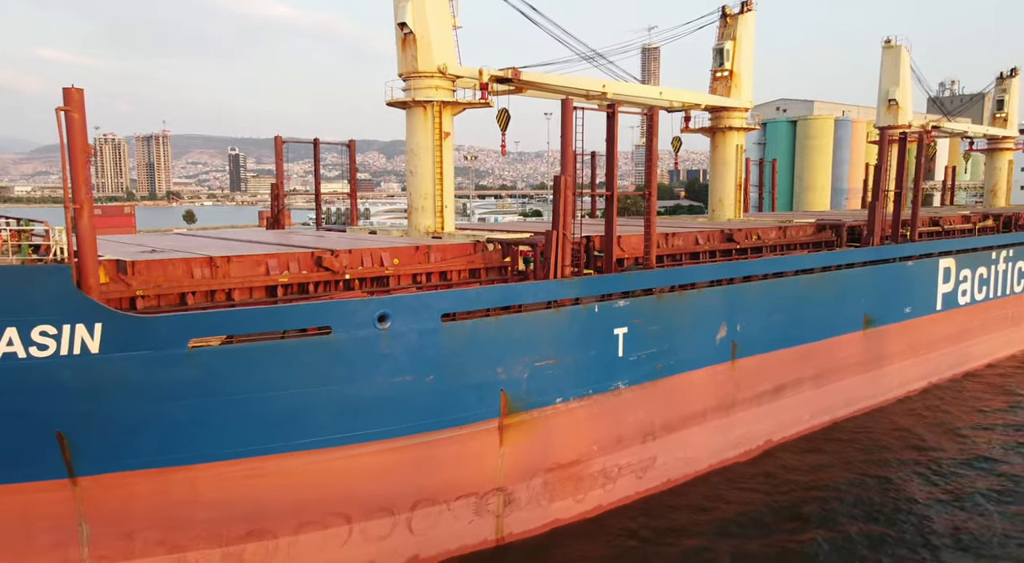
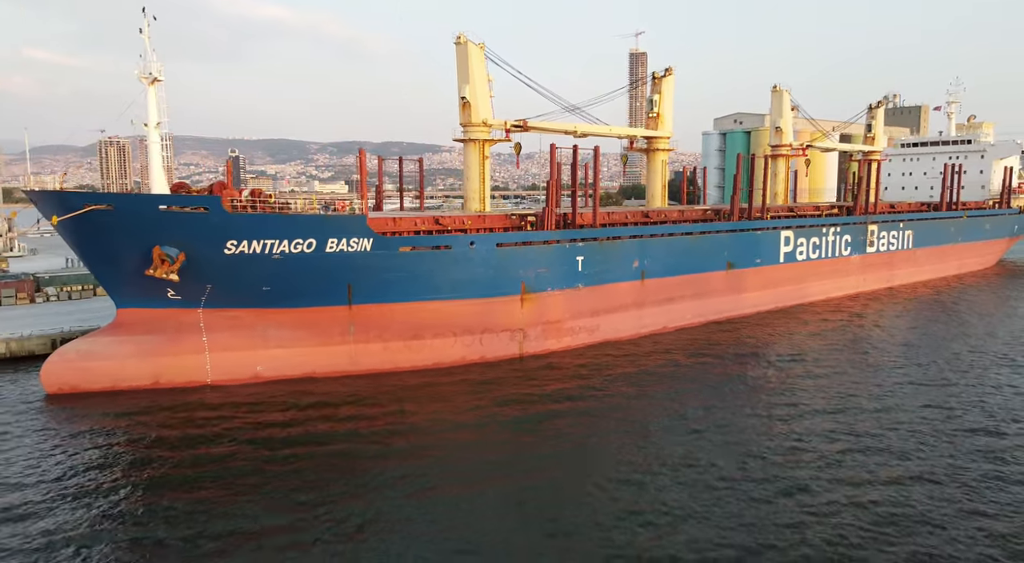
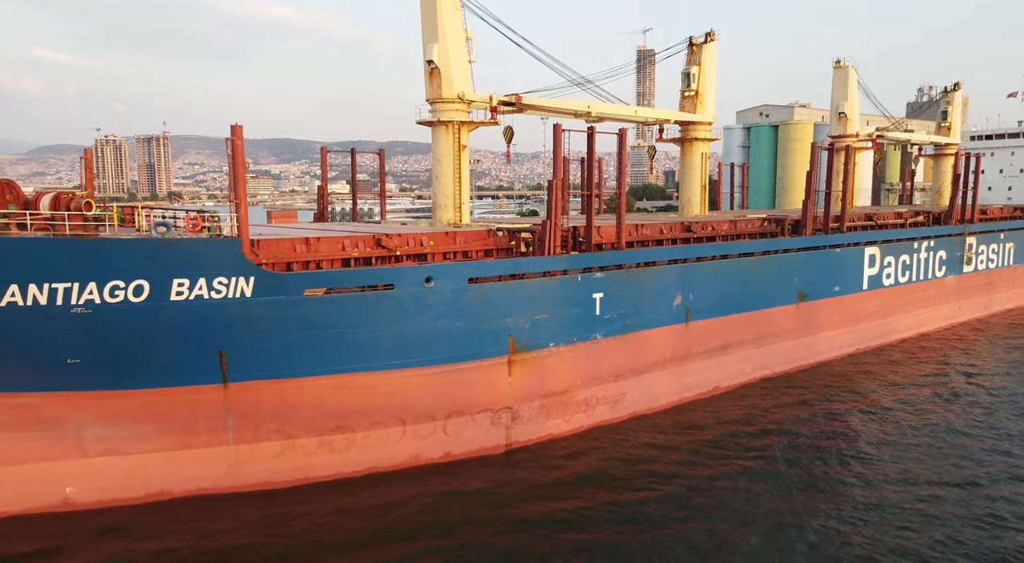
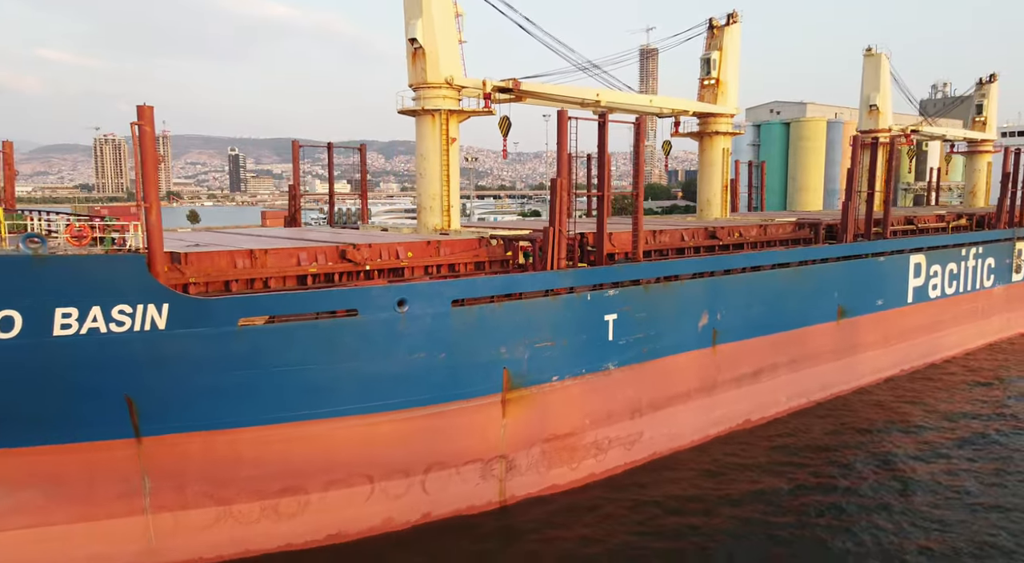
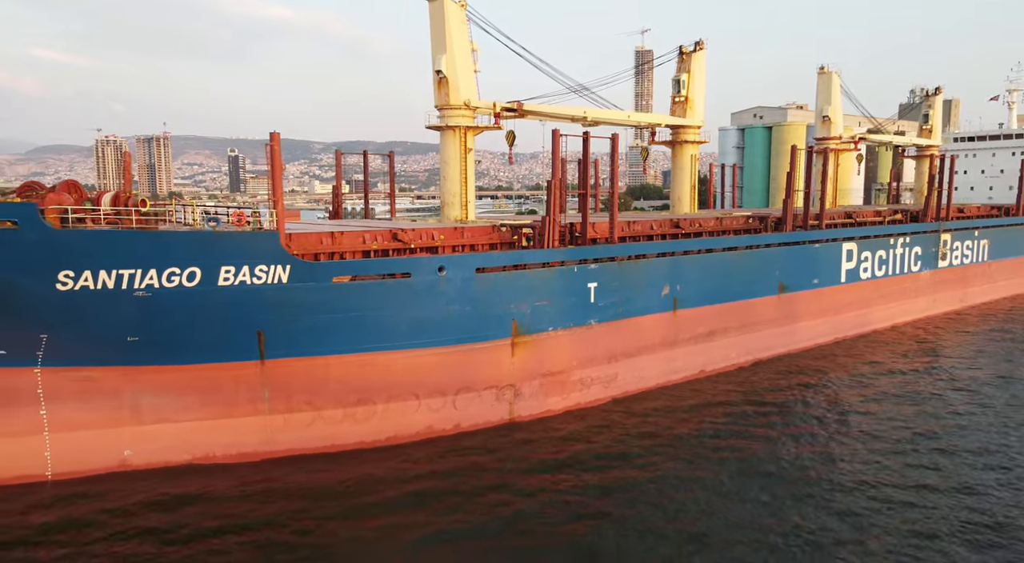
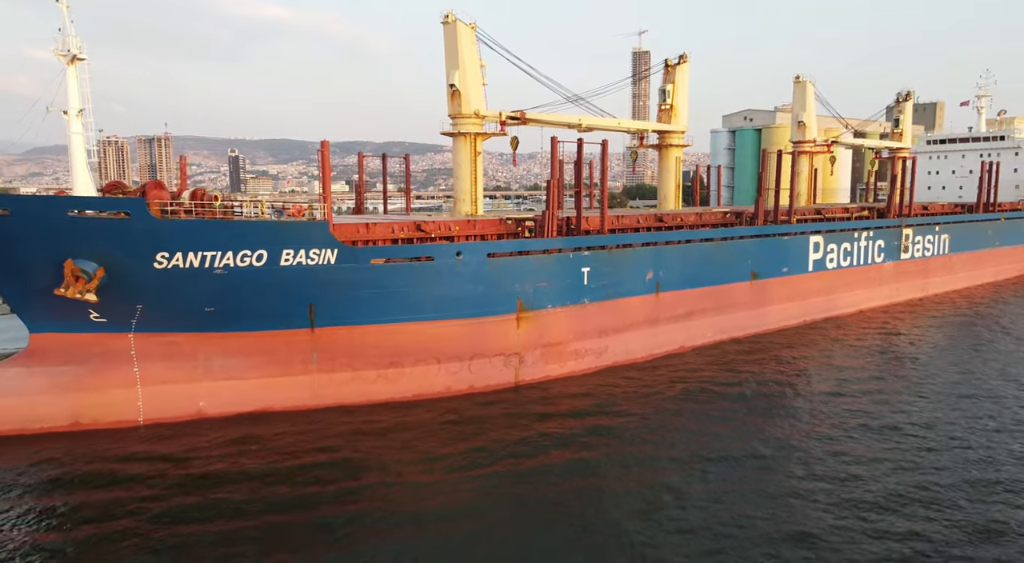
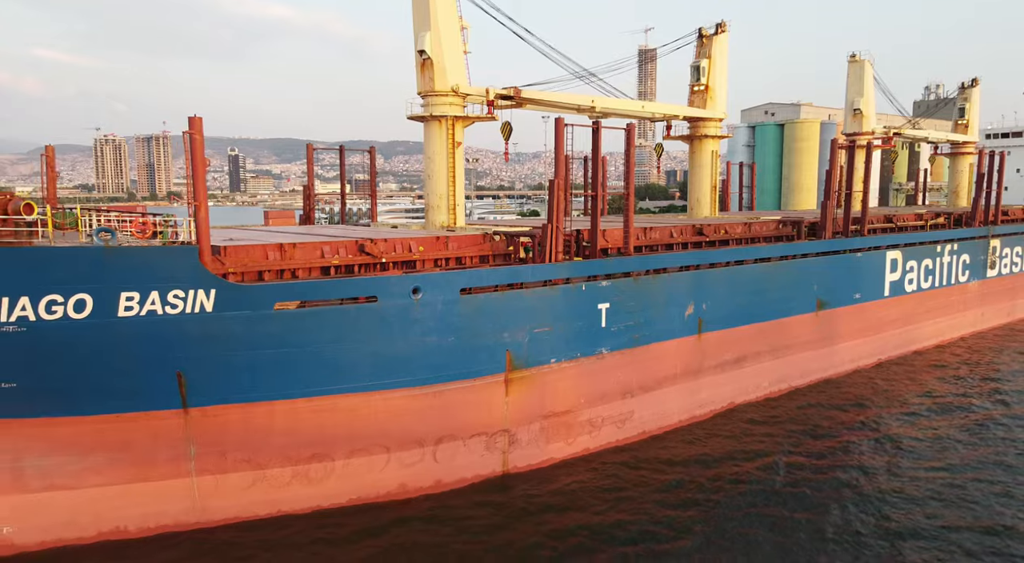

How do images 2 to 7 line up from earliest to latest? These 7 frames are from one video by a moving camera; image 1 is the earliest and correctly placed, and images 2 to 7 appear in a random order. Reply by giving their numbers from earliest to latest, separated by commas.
4, 7, 3, 5, 6, 2
